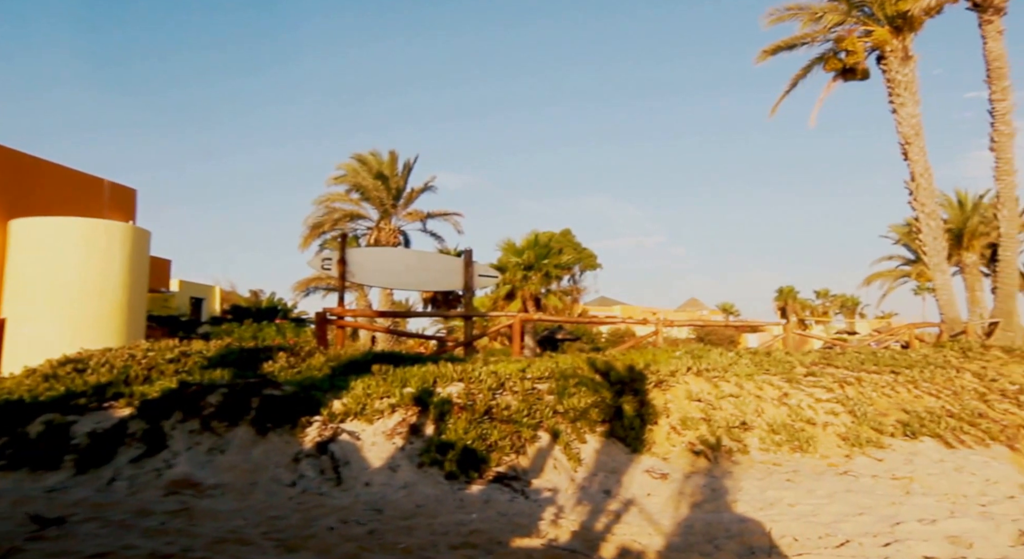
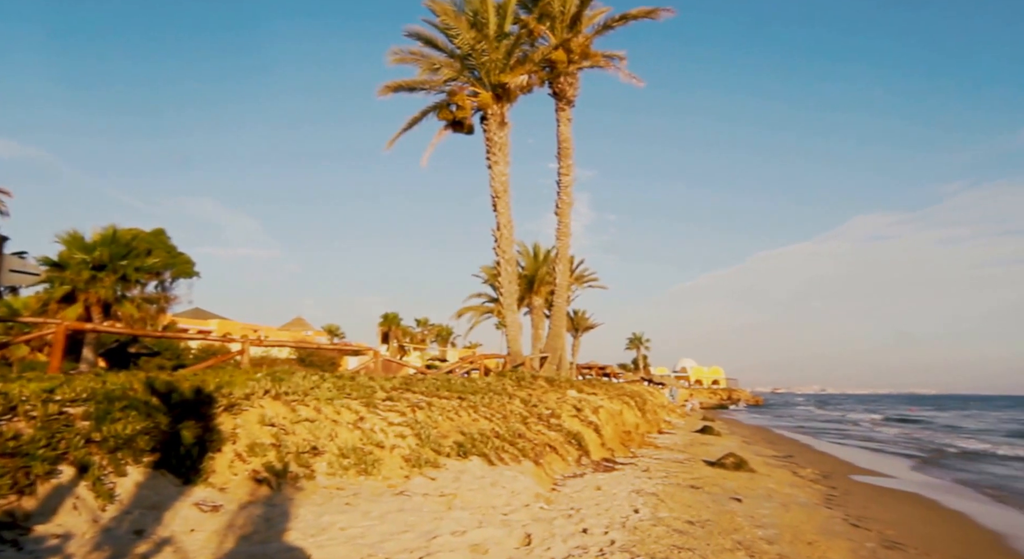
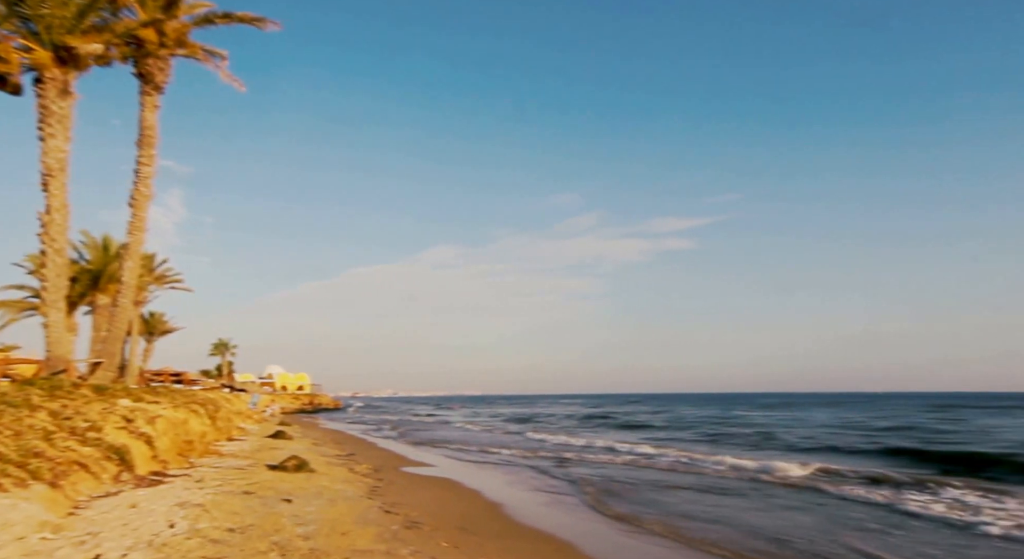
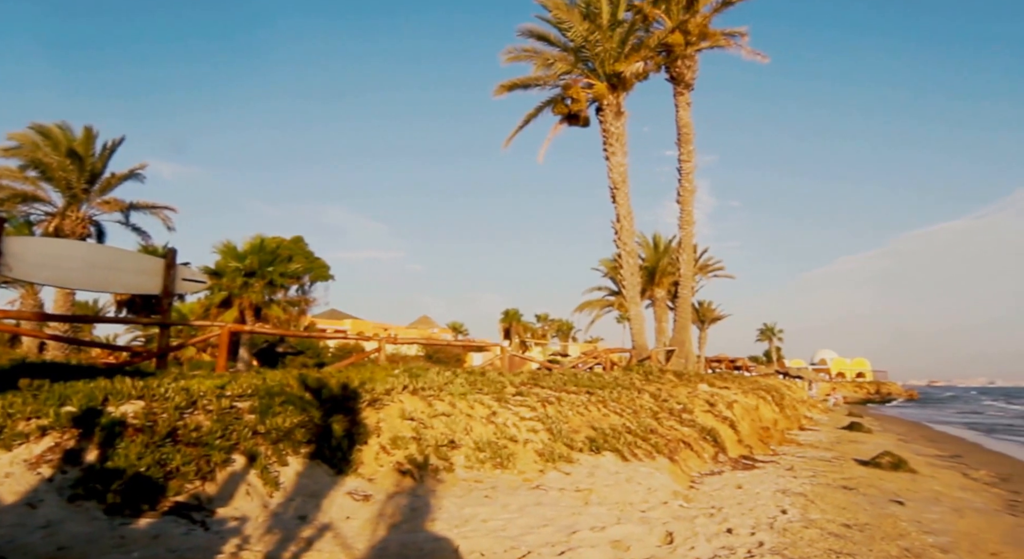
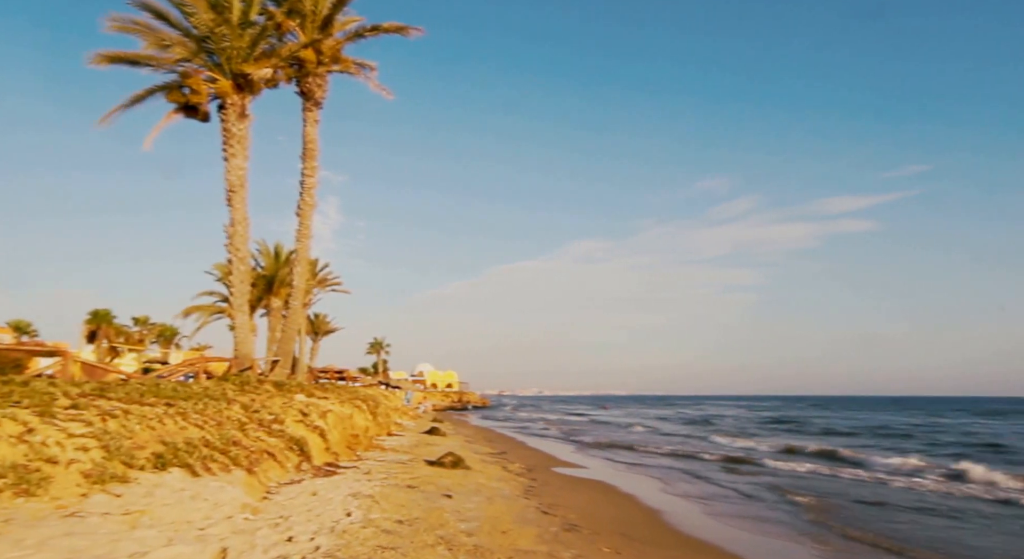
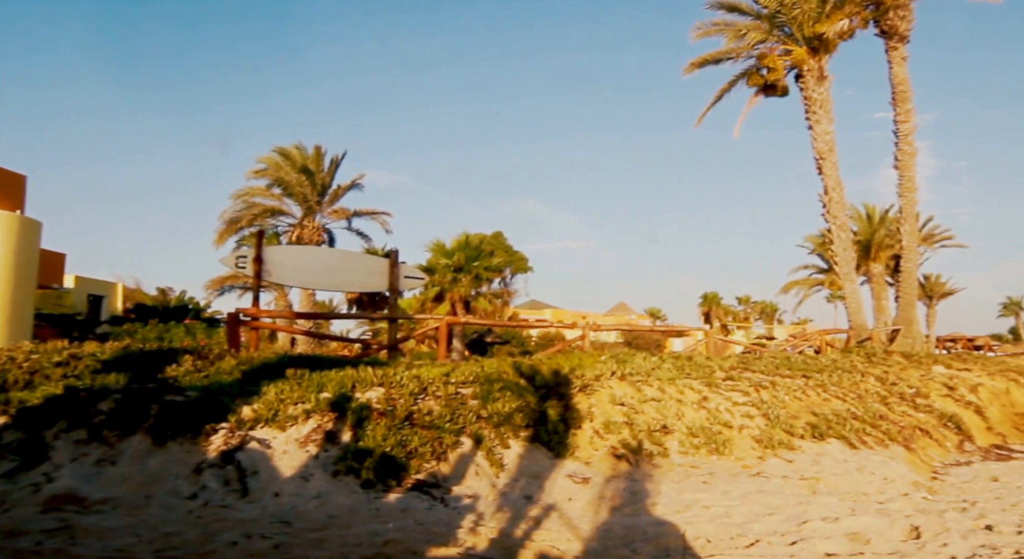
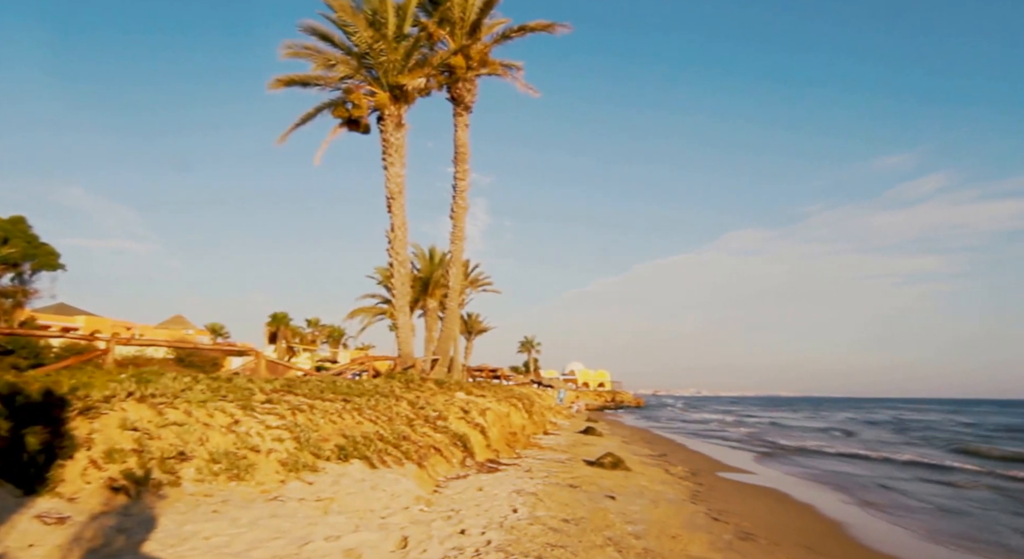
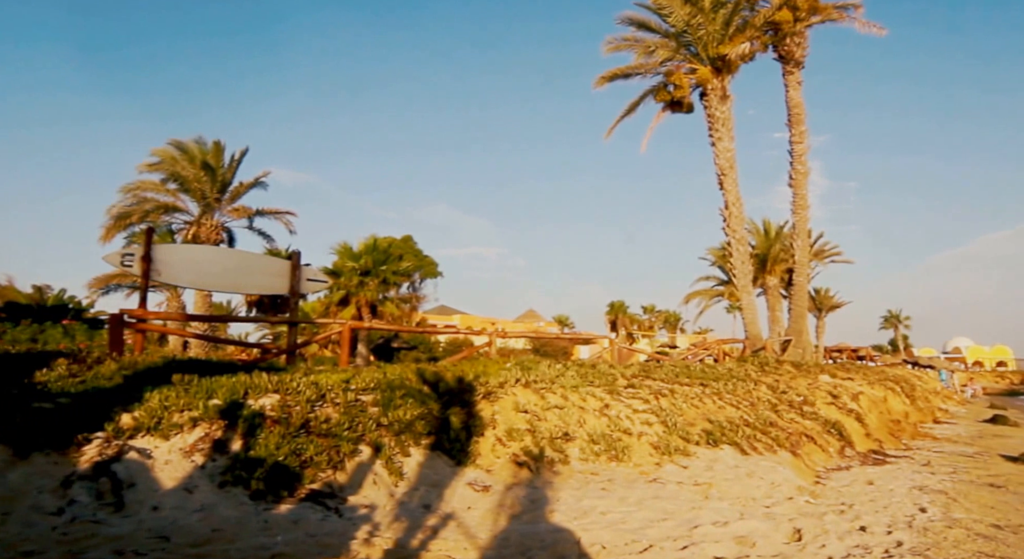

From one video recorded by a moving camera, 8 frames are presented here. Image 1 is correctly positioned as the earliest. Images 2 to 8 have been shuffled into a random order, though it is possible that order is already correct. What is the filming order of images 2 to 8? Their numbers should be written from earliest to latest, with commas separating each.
6, 8, 4, 2, 7, 5, 3
